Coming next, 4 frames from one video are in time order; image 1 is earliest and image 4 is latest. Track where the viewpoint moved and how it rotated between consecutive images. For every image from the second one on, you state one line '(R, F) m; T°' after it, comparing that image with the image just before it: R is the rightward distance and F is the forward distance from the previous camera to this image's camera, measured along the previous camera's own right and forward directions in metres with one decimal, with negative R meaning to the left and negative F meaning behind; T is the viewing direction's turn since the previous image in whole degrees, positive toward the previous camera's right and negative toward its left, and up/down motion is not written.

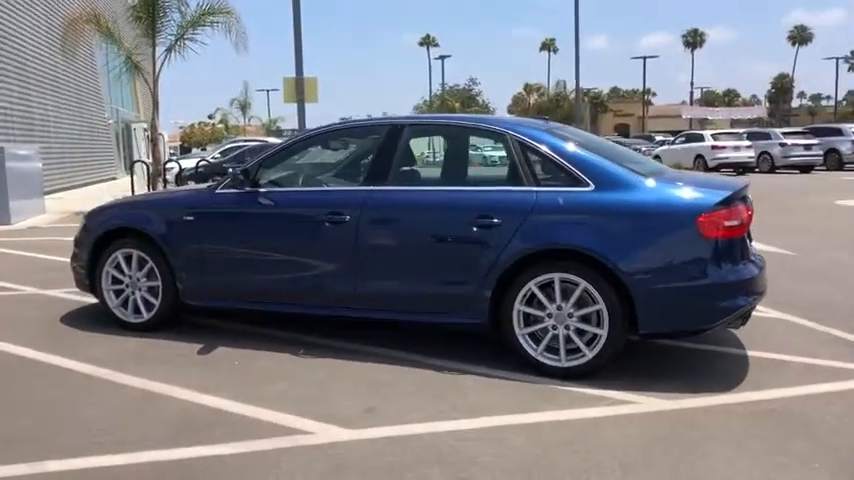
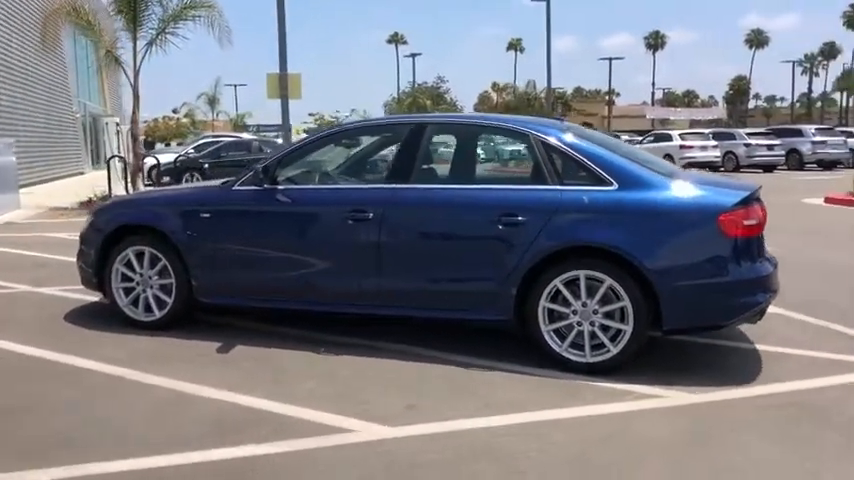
(-0.5, 0.0) m; +3°
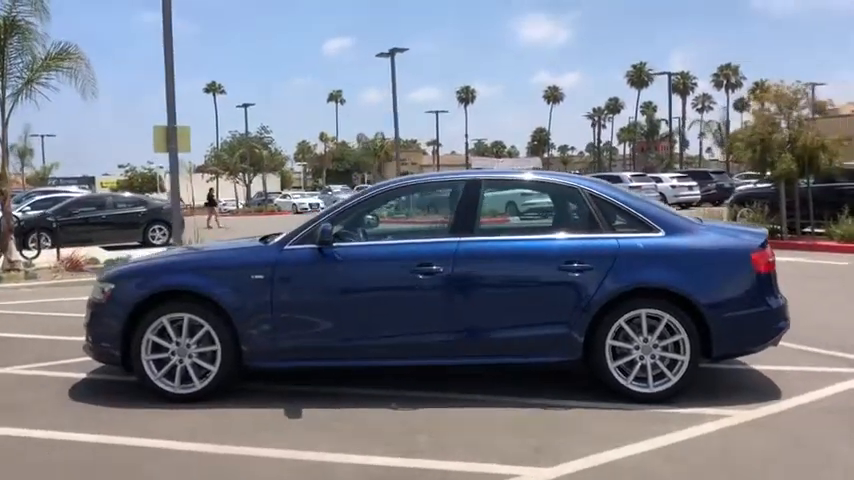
(-2.2, 0.0) m; +15°
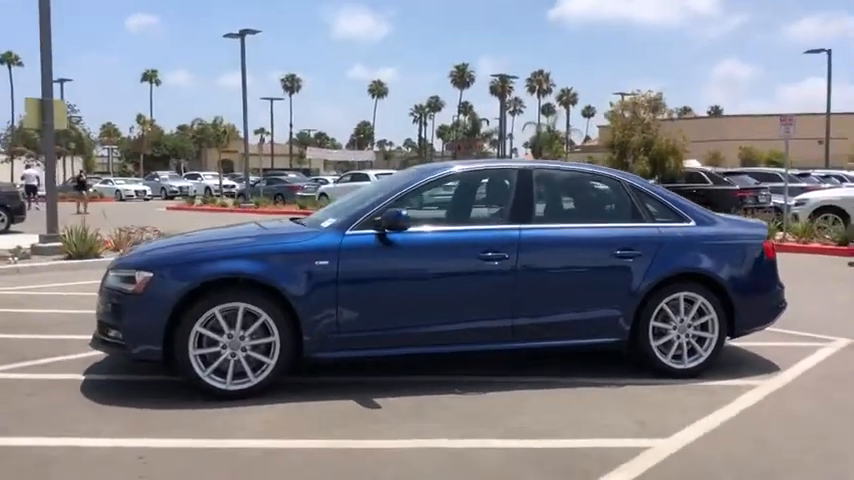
(-2.2, +0.3) m; +15°
